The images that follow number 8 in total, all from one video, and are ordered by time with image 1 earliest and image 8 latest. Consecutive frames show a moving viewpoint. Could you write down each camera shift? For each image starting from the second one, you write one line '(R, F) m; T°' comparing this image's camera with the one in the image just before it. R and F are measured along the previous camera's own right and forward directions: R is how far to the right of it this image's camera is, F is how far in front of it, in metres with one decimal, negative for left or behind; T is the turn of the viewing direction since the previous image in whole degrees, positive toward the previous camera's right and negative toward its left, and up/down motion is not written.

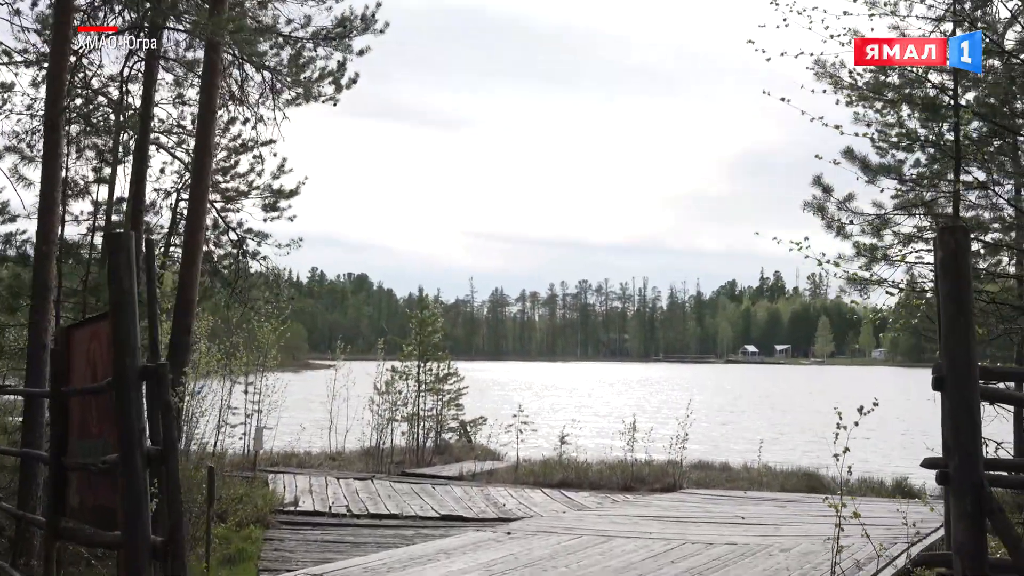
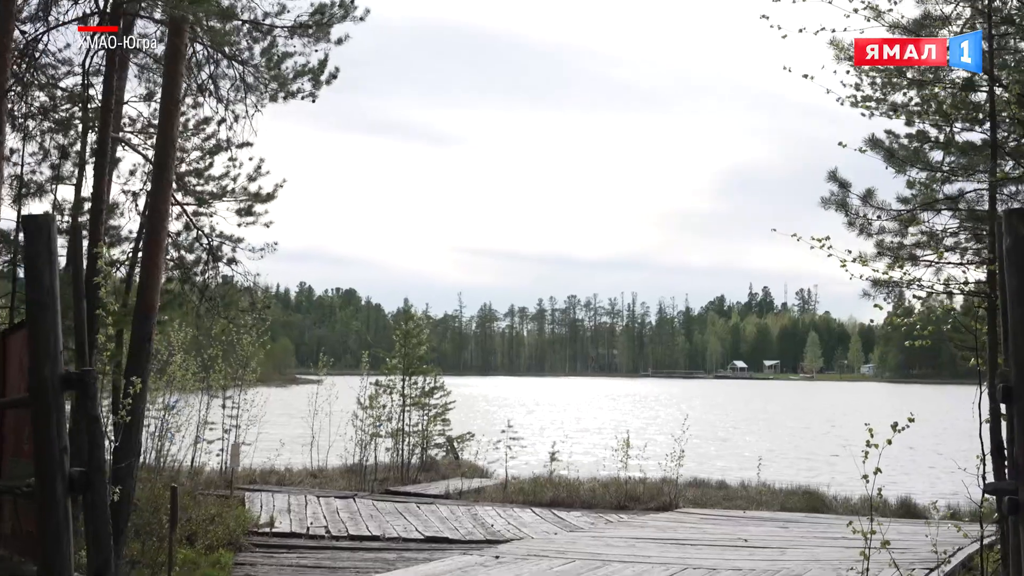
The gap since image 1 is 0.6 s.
(0.0, +0.5) m; 0°
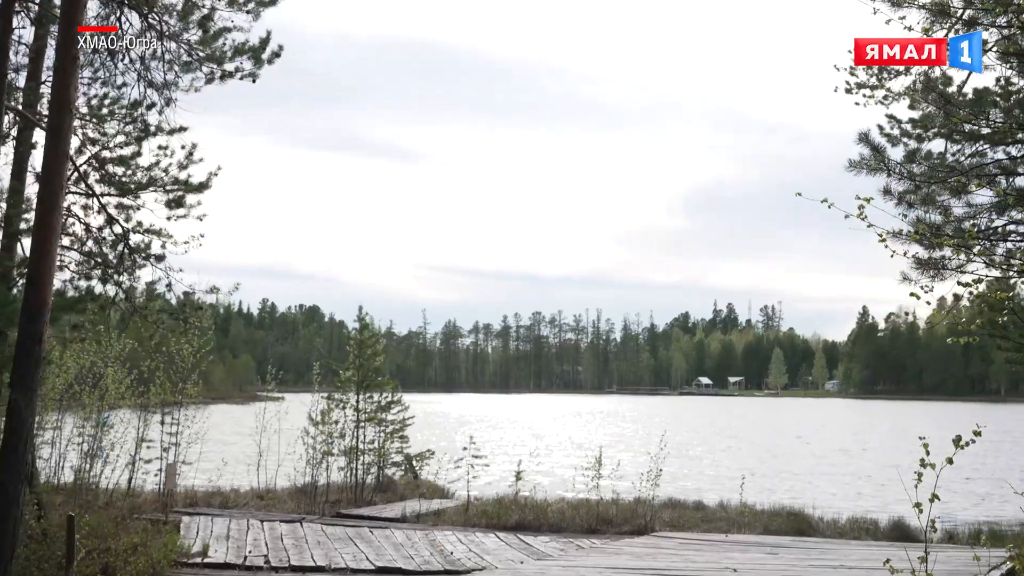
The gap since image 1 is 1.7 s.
(0.0, +0.9) m; +2°
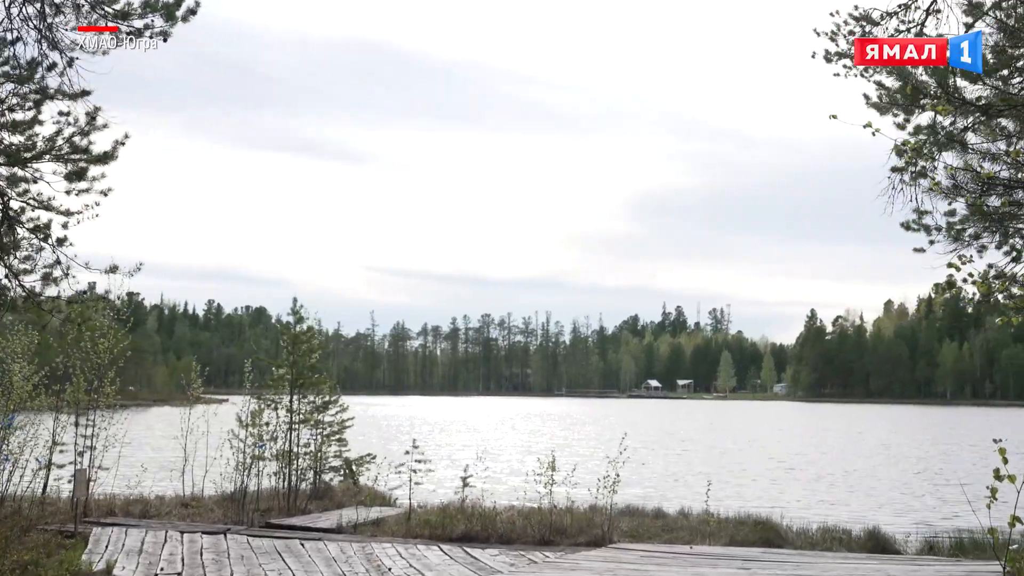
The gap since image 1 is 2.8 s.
(0.0, +0.8) m; +2°
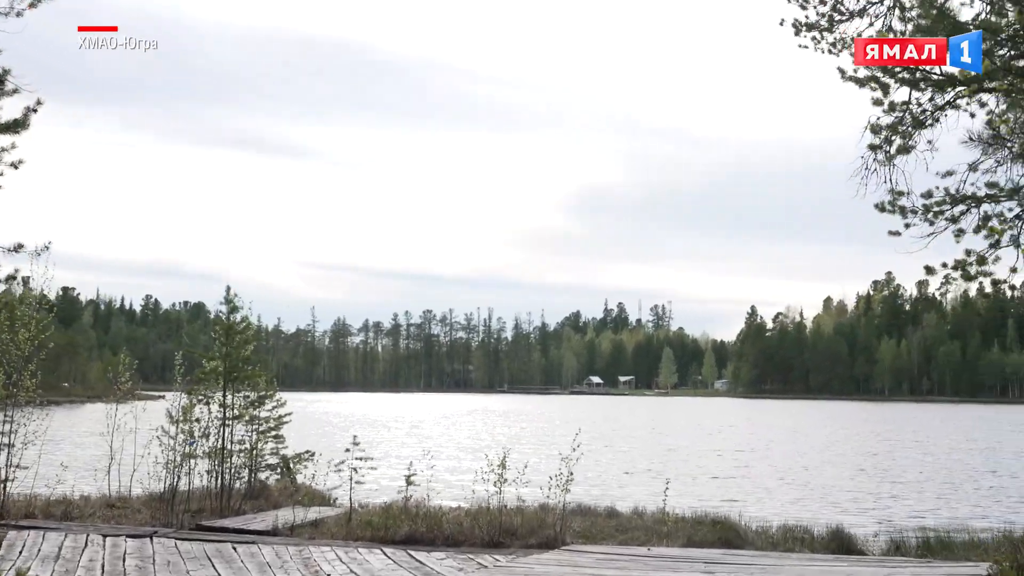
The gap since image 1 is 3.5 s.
(0.0, +0.5) m; +3°
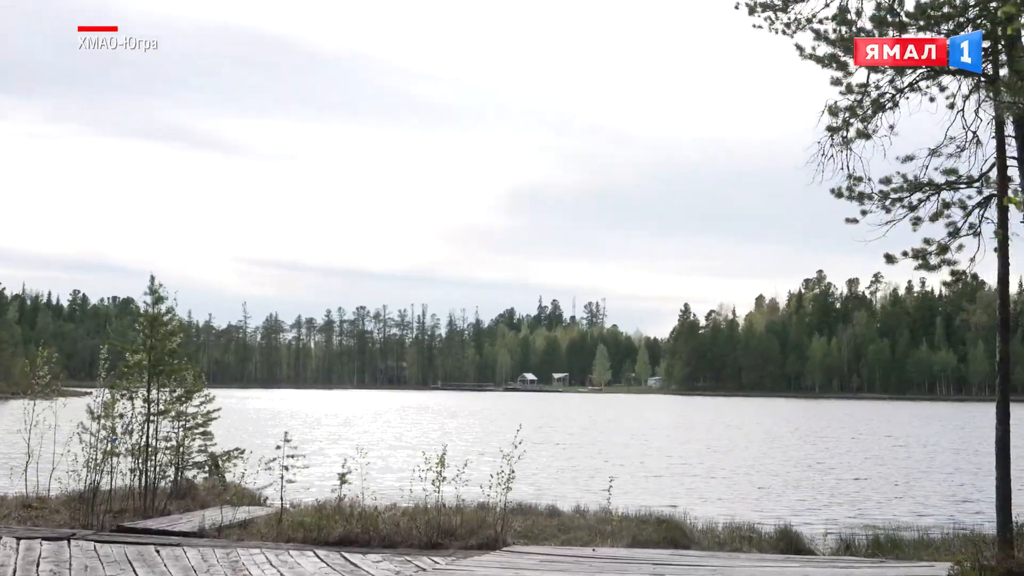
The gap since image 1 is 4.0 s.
(0.0, +0.4) m; +3°
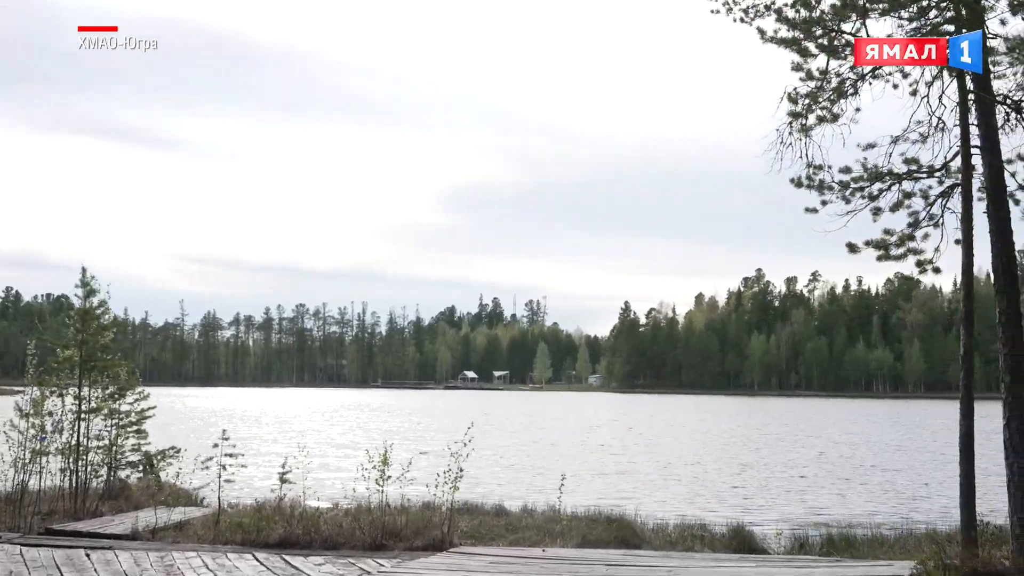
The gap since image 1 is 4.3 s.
(0.0, +0.3) m; +3°
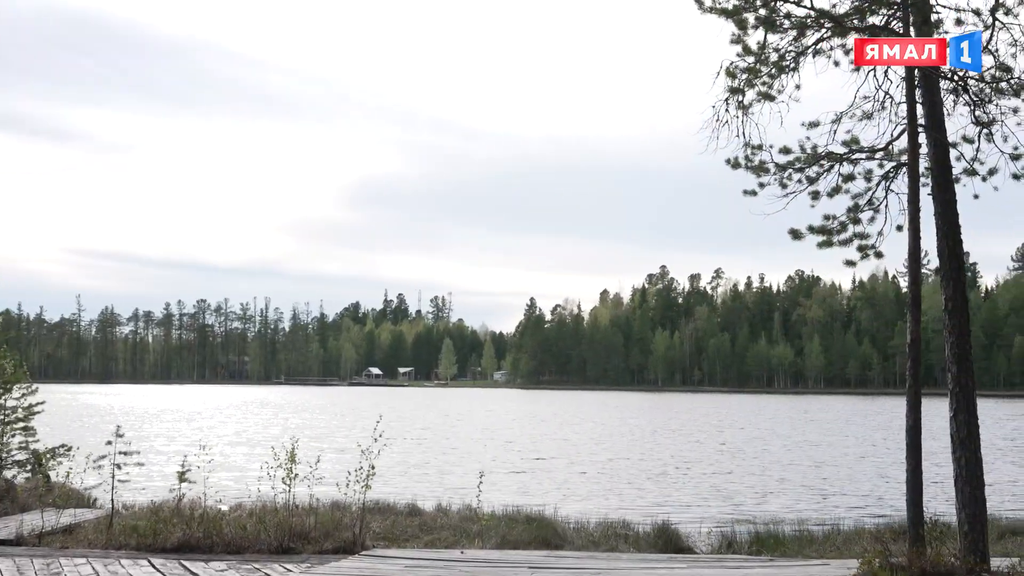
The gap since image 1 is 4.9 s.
(-0.1, +0.4) m; +4°
